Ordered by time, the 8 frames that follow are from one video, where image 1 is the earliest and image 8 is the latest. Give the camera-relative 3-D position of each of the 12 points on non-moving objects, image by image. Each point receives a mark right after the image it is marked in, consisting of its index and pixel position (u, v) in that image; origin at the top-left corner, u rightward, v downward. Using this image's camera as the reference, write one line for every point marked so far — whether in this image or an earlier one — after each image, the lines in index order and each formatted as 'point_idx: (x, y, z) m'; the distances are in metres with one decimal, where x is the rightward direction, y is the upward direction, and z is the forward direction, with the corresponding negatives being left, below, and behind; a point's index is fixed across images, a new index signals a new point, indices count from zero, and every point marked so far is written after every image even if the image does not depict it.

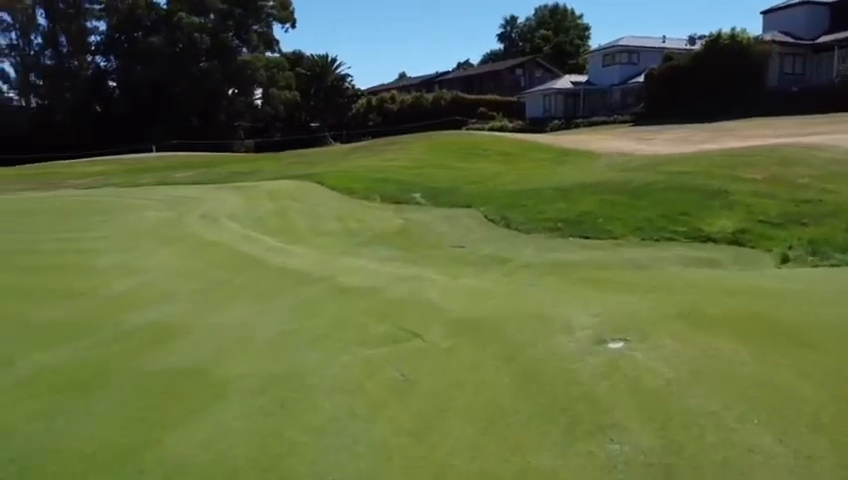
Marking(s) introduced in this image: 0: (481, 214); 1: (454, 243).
0: (+1.1, +0.5, +13.1) m
1: (+0.5, 0.0, +10.9) m
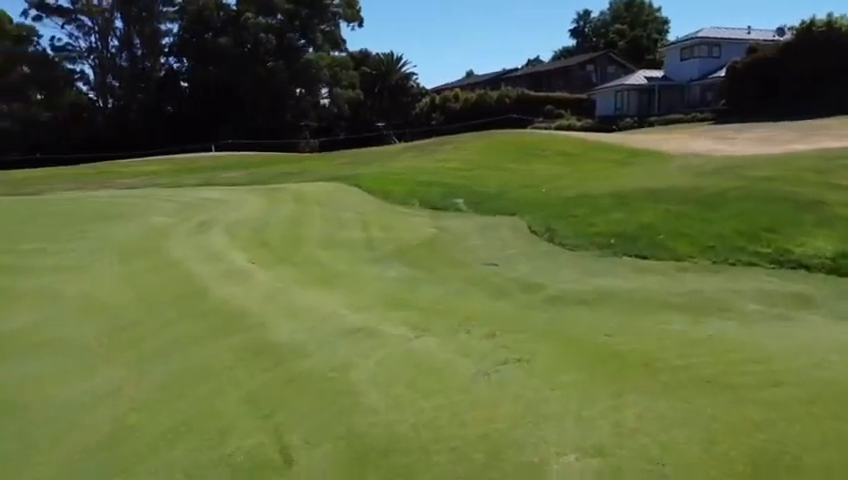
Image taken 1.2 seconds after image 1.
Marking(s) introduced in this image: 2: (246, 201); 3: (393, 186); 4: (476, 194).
0: (+1.7, +0.2, +11.5) m
1: (+0.8, -0.3, +9.3) m
2: (-3.9, +0.9, +14.8) m
3: (-0.7, +1.3, +16.2) m
4: (+1.2, +1.0, +15.0) m
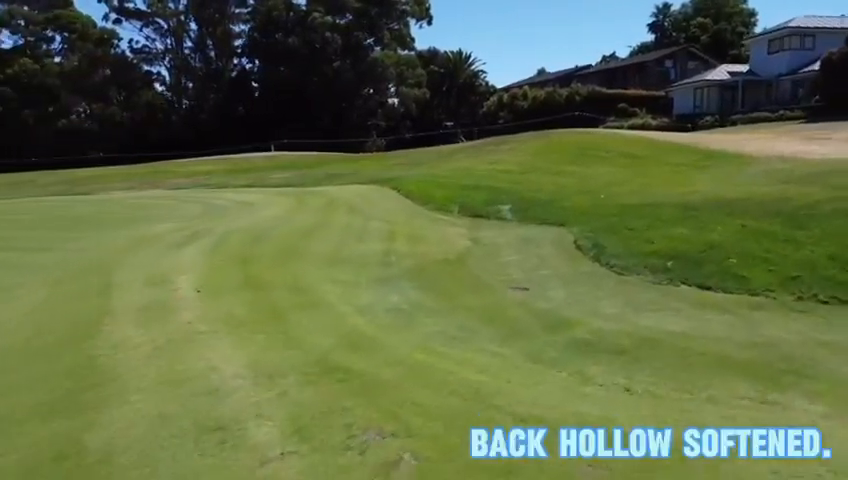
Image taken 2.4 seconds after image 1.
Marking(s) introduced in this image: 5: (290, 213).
0: (+2.1, 0.0, +9.9) m
1: (+1.0, -0.5, +7.9) m
2: (-3.1, +0.8, +13.9) m
3: (+0.2, +1.1, +14.8) m
4: (+2.1, +0.8, +13.5) m
5: (-2.4, +0.5, +11.9) m
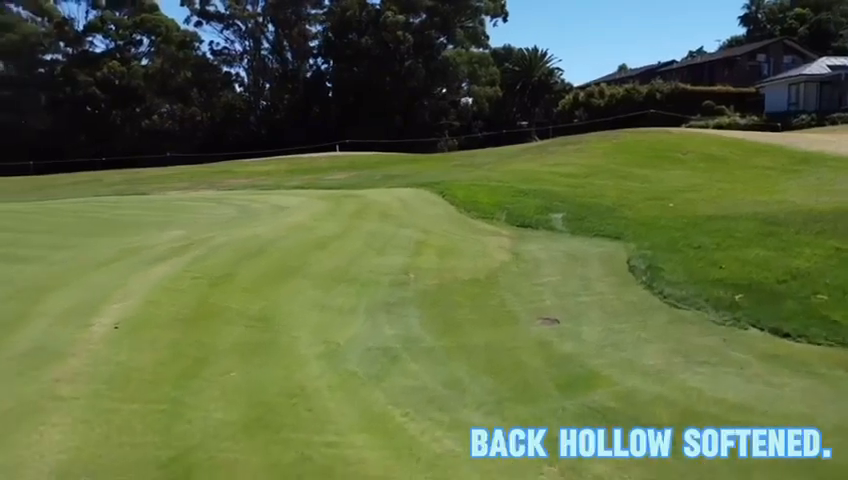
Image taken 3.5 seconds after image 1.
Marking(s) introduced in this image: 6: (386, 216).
0: (+2.5, -0.2, +8.4) m
1: (+1.1, -0.7, +6.5) m
2: (-2.2, +0.6, +13.0) m
3: (+1.2, +0.9, +13.6) m
4: (+2.8, +0.5, +12.0) m
5: (-1.8, +0.4, +11.0) m
6: (-0.6, +0.4, +11.6) m
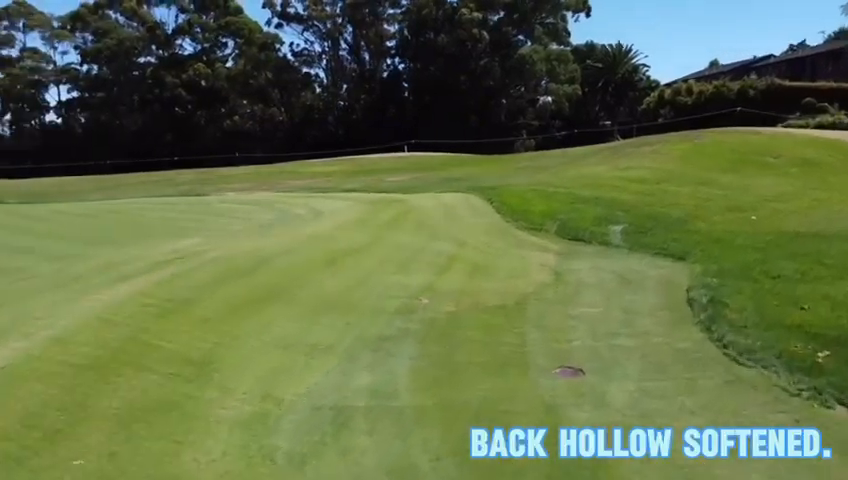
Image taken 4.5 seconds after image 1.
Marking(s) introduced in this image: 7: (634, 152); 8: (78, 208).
0: (+2.7, -0.5, +7.0) m
1: (+1.1, -0.9, +5.3) m
2: (-1.4, +0.5, +12.1) m
3: (+2.0, +0.7, +12.3) m
4: (+3.5, +0.3, +10.5) m
5: (-1.2, +0.2, +10.0) m
6: (0.0, +0.2, +10.5) m
7: (+5.8, +2.4, +18.7) m
8: (-7.8, +0.7, +15.4) m
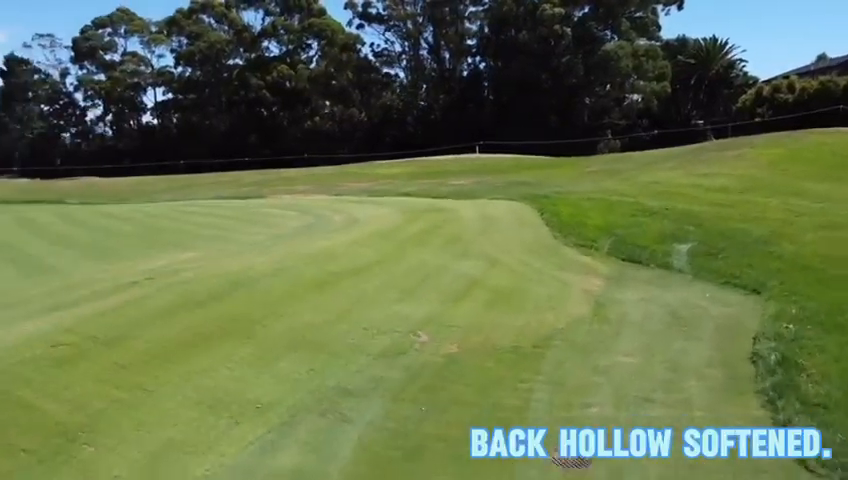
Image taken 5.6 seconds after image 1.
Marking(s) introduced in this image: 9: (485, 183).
0: (+2.7, -0.7, +5.5) m
1: (+0.9, -1.1, +4.1) m
2: (-0.7, +0.3, +11.1) m
3: (+2.7, +0.4, +10.8) m
4: (+3.9, 0.0, +8.9) m
5: (-0.8, 0.0, +9.0) m
6: (+0.5, 0.0, +9.4) m
7: (+7.3, +2.1, +16.7) m
8: (-6.7, +0.7, +15.2) m
9: (+1.5, +1.6, +19.4) m
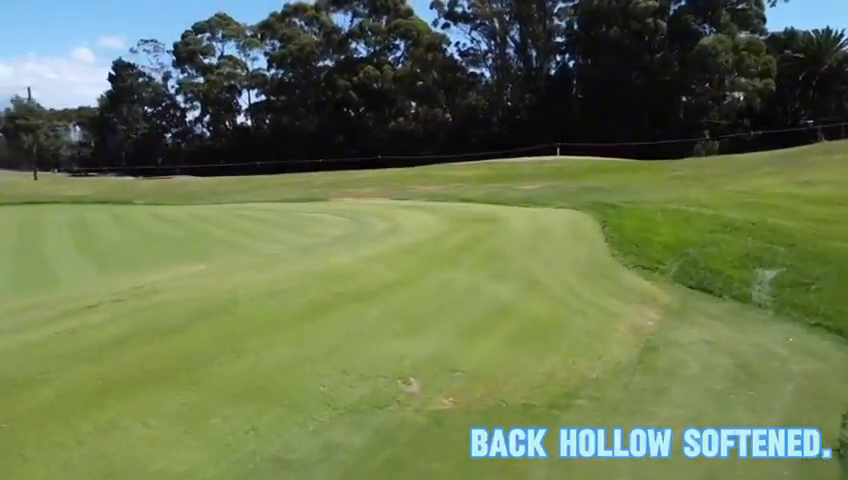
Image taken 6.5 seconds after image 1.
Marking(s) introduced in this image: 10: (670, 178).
0: (+2.6, -1.0, +4.2) m
1: (+0.6, -1.3, +2.9) m
2: (0.0, +0.1, +10.1) m
3: (+3.4, +0.2, +9.4) m
4: (+4.3, -0.3, +7.4) m
5: (-0.4, -0.2, +8.1) m
6: (+0.9, -0.2, +8.2) m
7: (+8.7, +1.7, +14.7) m
8: (-5.4, +0.6, +15.0) m
9: (+3.3, +1.3, +18.1) m
10: (+6.2, +1.5, +17.1) m
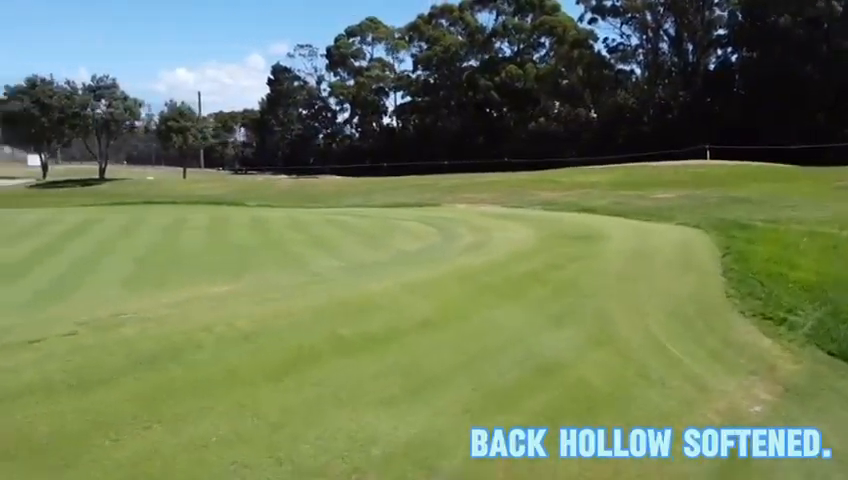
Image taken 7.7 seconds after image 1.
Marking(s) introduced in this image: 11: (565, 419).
0: (+2.2, -1.3, +2.3) m
1: (0.0, -1.6, +1.5) m
2: (+1.0, -0.2, +8.7) m
3: (+4.2, -0.2, +7.3) m
4: (+4.6, -0.6, +5.1) m
5: (+0.2, -0.4, +6.8) m
6: (+1.5, -0.5, +6.7) m
7: (+10.6, +1.1, +11.2) m
8: (-3.2, +0.5, +14.6) m
9: (+6.0, +0.9, +15.7) m
10: (+8.6, +1.0, +14.1) m
11: (+0.9, -1.1, +4.0) m
